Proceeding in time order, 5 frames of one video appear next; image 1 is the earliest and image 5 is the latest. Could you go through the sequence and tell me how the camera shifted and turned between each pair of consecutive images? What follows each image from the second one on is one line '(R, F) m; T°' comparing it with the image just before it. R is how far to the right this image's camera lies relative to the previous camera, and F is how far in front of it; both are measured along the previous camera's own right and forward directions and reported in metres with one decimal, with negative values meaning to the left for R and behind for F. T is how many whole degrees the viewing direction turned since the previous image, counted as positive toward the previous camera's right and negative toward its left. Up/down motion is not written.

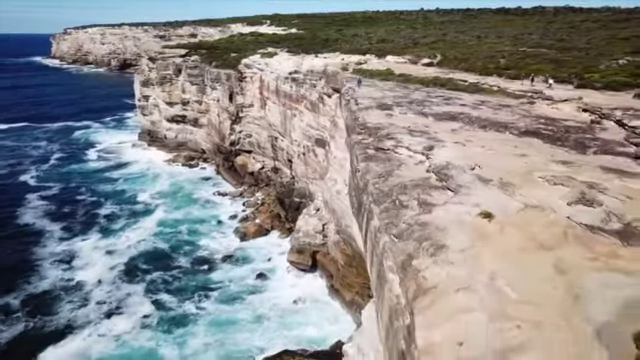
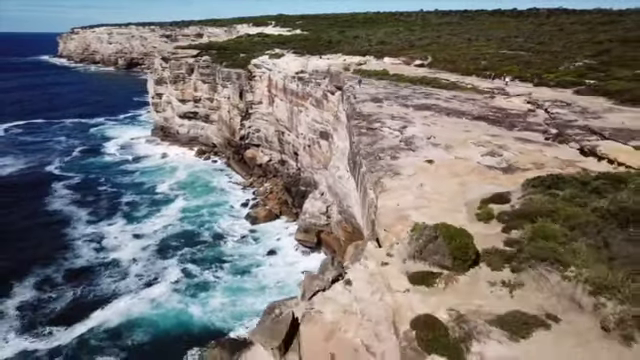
(-0.1, -5.0) m; 0°
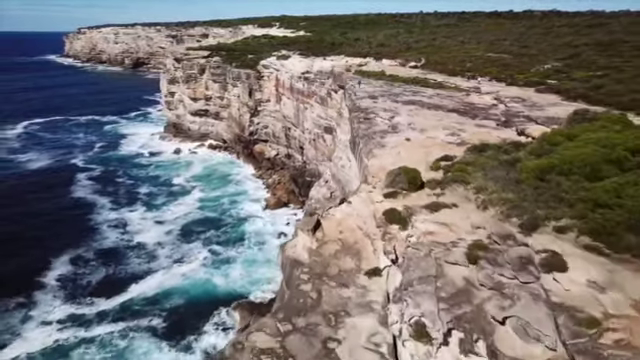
(-0.2, -5.1) m; 0°
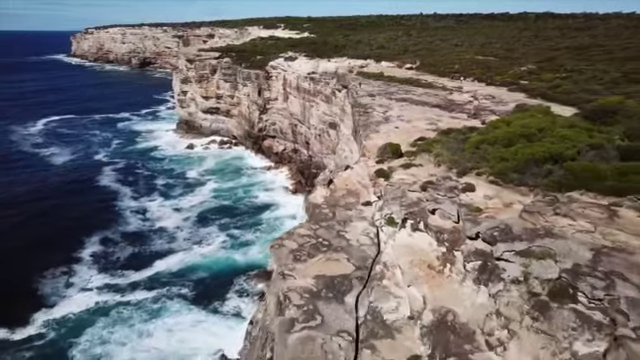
(-0.3, -5.5) m; 0°
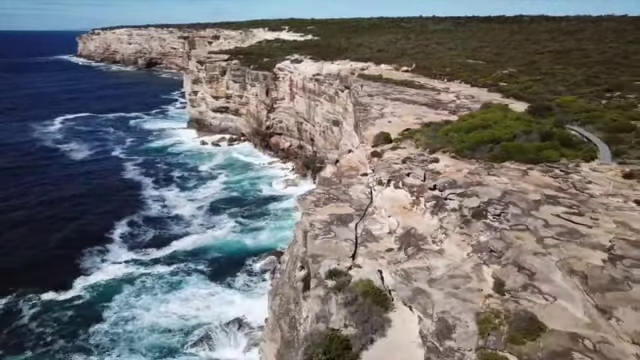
(-0.3, -5.5) m; 0°
